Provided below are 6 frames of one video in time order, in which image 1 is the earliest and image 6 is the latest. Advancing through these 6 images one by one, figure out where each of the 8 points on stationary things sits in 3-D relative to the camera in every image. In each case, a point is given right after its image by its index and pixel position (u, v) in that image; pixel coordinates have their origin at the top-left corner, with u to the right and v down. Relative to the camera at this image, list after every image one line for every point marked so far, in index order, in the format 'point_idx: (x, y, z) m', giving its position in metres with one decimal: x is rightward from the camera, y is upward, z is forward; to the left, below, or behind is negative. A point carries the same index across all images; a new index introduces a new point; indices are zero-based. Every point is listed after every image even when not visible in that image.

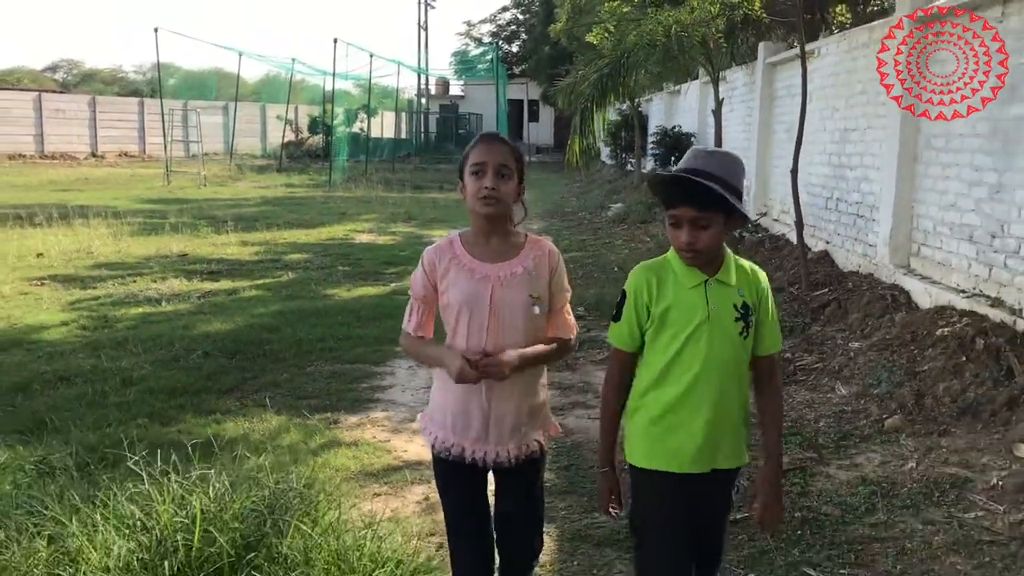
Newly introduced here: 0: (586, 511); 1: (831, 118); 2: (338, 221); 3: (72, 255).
0: (+0.3, -0.8, +3.6) m
1: (+2.5, +1.3, +7.6) m
2: (-2.7, +1.0, +15.3) m
3: (-4.5, +0.3, +10.2) m
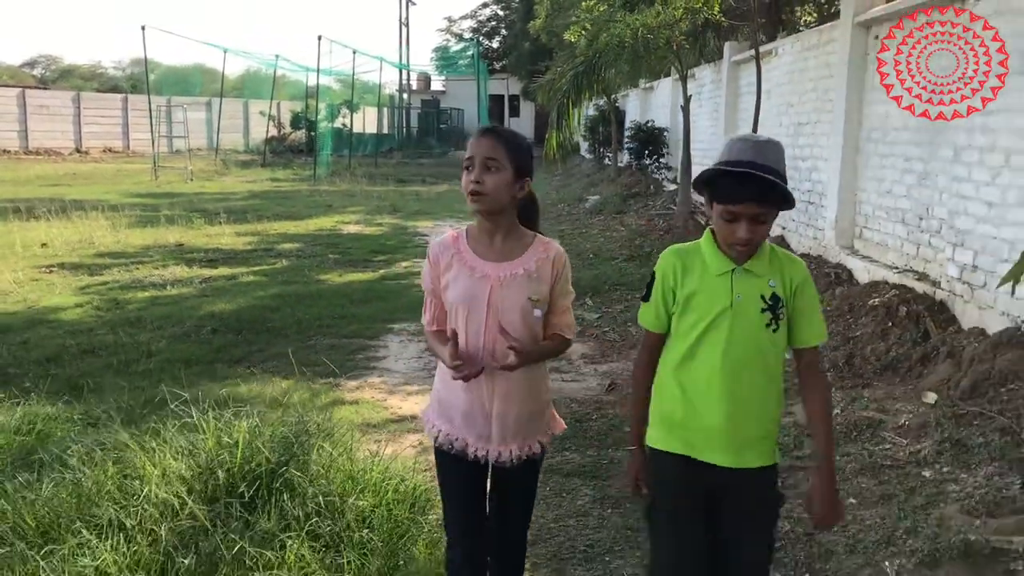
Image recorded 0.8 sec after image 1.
0: (+0.2, -0.7, +4.3) m
1: (+2.3, +1.5, +8.2) m
2: (-3.0, +1.2, +15.9) m
3: (-4.7, +0.5, +10.7) m
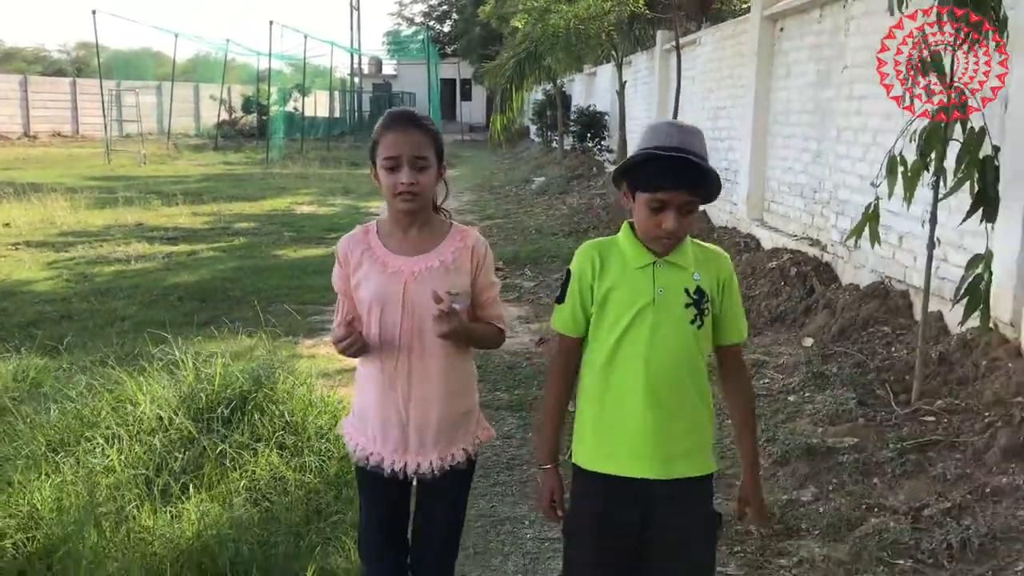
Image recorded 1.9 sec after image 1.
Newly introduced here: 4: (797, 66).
0: (-0.1, -0.5, +4.9) m
1: (+1.8, +1.7, +9.0) m
2: (-3.9, +1.5, +16.3) m
3: (-5.4, +0.7, +11.1) m
4: (+2.0, +1.5, +6.8) m
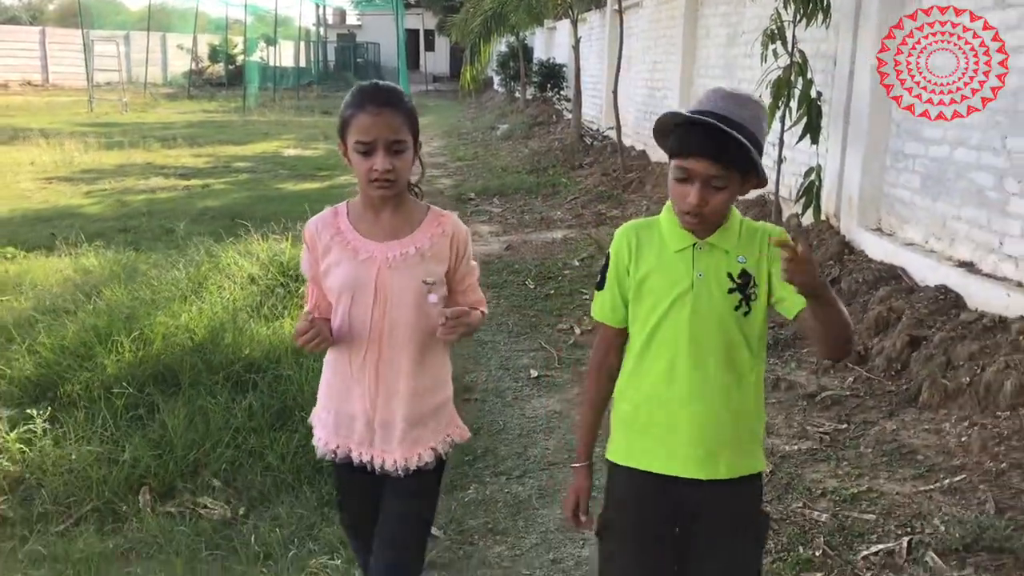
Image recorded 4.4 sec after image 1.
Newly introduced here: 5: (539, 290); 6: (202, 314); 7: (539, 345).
0: (-0.3, +0.1, +6.6) m
1: (+1.5, +2.5, +10.6) m
2: (-4.5, +2.7, +17.8) m
3: (-5.8, +1.6, +12.5) m
4: (+1.7, +2.2, +8.5) m
5: (+0.2, 0.0, +6.3) m
6: (-1.4, -0.1, +4.6) m
7: (+0.1, -0.3, +5.1) m
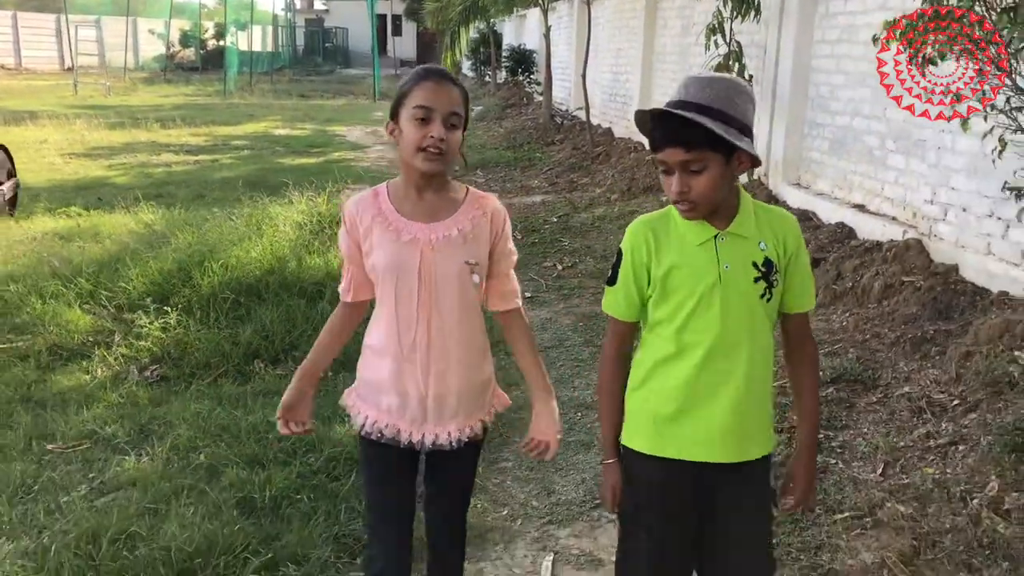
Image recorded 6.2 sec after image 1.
0: (-0.4, +0.5, +7.9) m
1: (+1.2, +3.0, +11.9) m
2: (-5.0, +3.2, +18.8) m
3: (-6.1, +2.0, +13.6) m
4: (+1.6, +2.7, +9.8) m
5: (+0.1, +0.4, +7.6) m
6: (-1.5, +0.2, +5.8) m
7: (+0.1, +0.1, +6.4) m
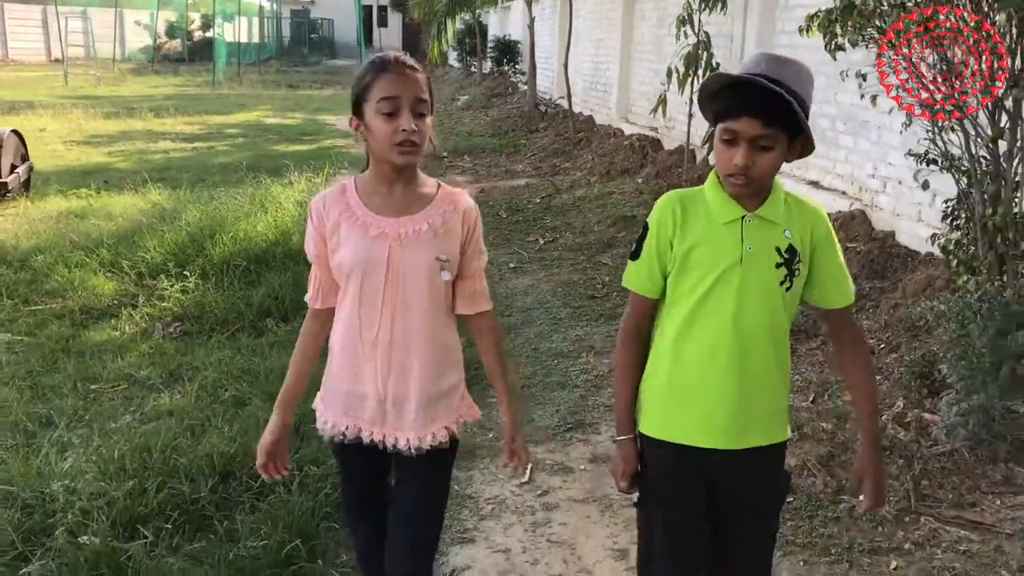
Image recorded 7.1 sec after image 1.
0: (-0.5, +0.7, +8.4) m
1: (+1.0, +3.2, +12.4) m
2: (-5.2, +3.5, +19.3) m
3: (-6.3, +2.2, +14.0) m
4: (+1.4, +2.9, +10.3) m
5: (0.0, +0.6, +8.1) m
6: (-1.6, +0.4, +6.3) m
7: (0.0, +0.3, +7.0) m
